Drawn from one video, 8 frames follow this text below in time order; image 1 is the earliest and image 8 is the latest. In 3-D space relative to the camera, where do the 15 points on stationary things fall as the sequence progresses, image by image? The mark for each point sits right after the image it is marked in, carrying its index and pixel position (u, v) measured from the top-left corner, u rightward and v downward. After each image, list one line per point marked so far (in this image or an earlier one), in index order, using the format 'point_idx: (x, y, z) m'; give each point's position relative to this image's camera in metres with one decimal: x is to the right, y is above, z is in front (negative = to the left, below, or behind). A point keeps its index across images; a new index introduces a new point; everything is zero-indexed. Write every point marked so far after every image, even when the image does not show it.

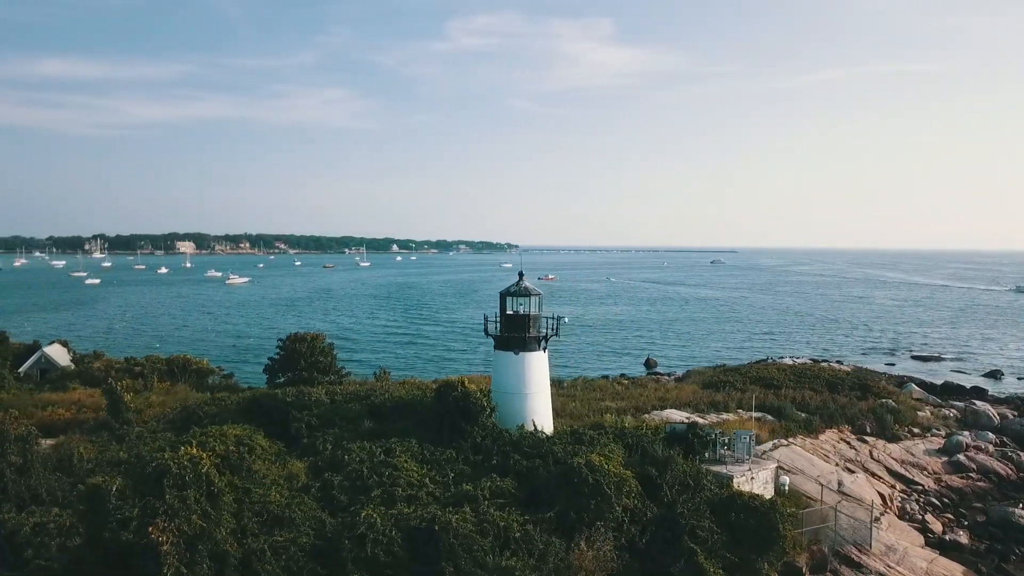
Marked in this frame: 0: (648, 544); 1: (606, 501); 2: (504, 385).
0: (+2.7, -5.1, +13.4) m
1: (+1.8, -4.2, +13.2) m
2: (-0.2, -2.8, +19.5) m
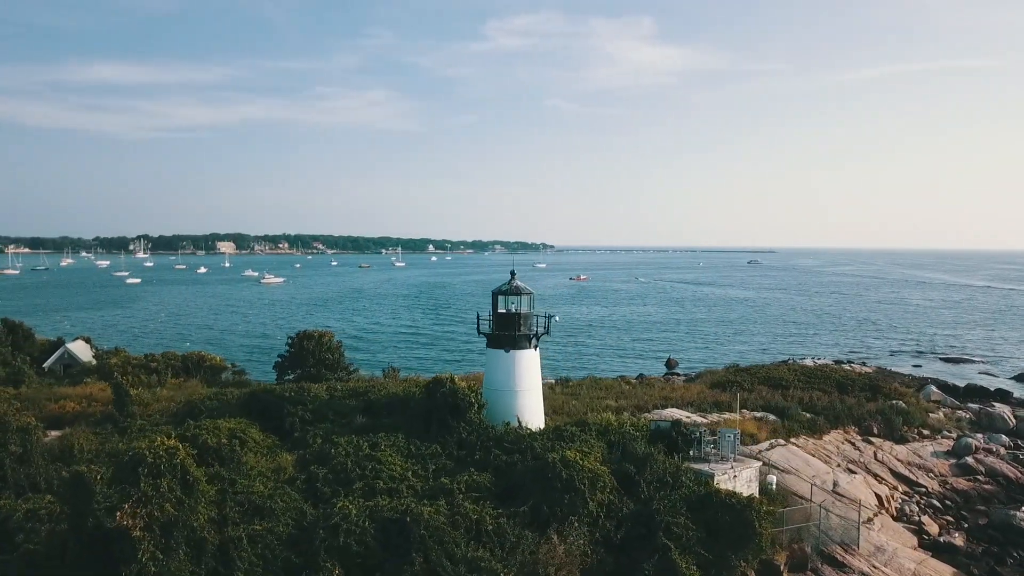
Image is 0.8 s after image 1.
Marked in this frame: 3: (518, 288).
0: (+2.2, -5.0, +13.5) m
1: (+1.3, -4.1, +13.3) m
2: (-0.5, -2.7, +19.7) m
3: (+0.2, 0.0, +19.7) m
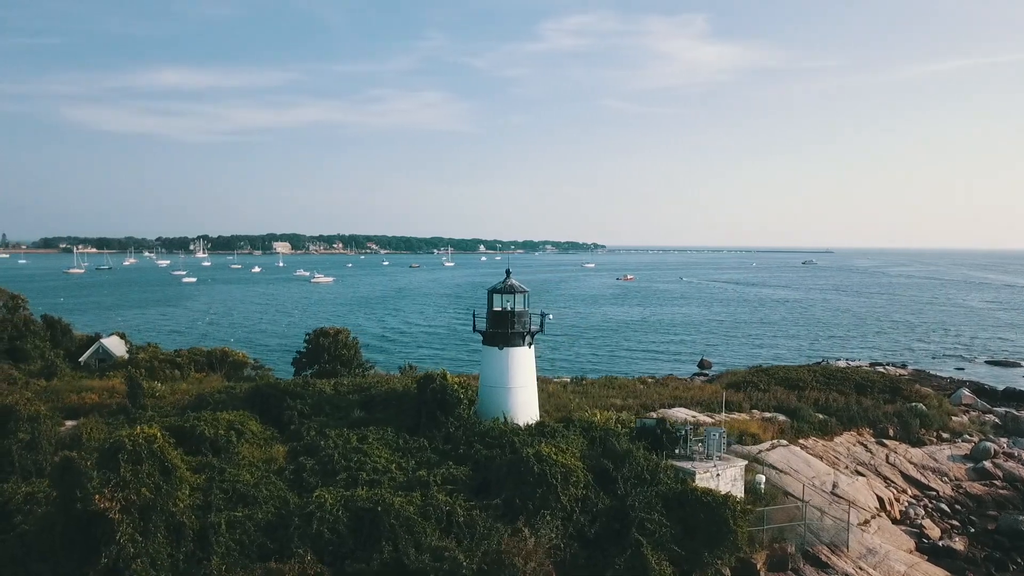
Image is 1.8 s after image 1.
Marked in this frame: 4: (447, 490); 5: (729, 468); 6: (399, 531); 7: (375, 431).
0: (+1.7, -4.9, +13.6) m
1: (+0.8, -4.0, +13.5) m
2: (-0.7, -2.7, +20.0) m
3: (0.0, 0.0, +20.0) m
4: (-1.3, -4.1, +13.7) m
5: (+5.0, -4.2, +15.7) m
6: (-2.1, -4.4, +12.2) m
7: (-3.5, -3.6, +17.2) m
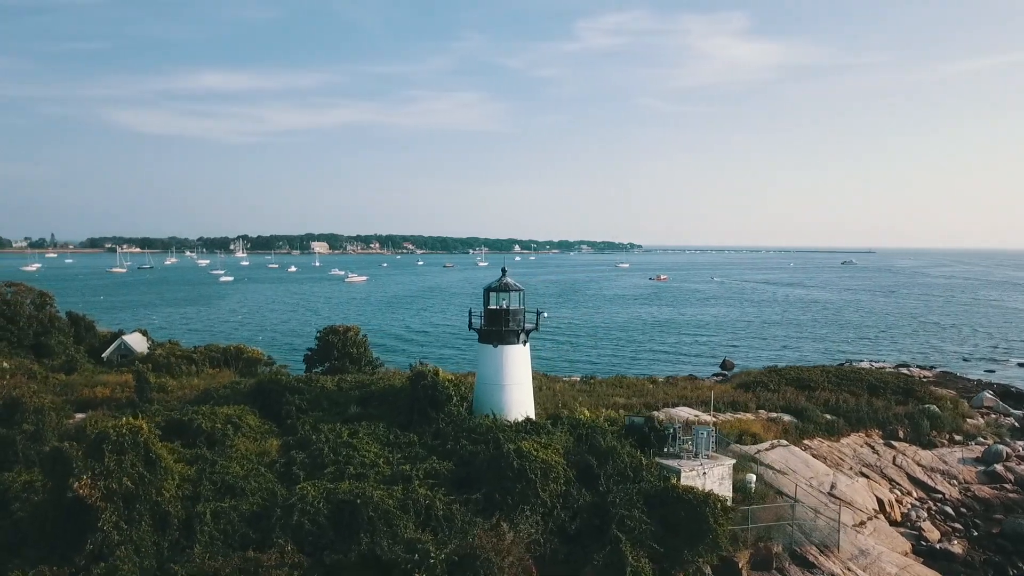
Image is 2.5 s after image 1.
0: (+1.3, -4.9, +13.7) m
1: (+0.4, -4.0, +13.6) m
2: (-0.8, -2.6, +20.2) m
3: (-0.1, +0.1, +20.1) m
4: (-1.7, -4.0, +13.8) m
5: (+4.7, -4.1, +15.6) m
6: (-2.5, -4.3, +12.5) m
7: (-3.8, -3.6, +17.4) m
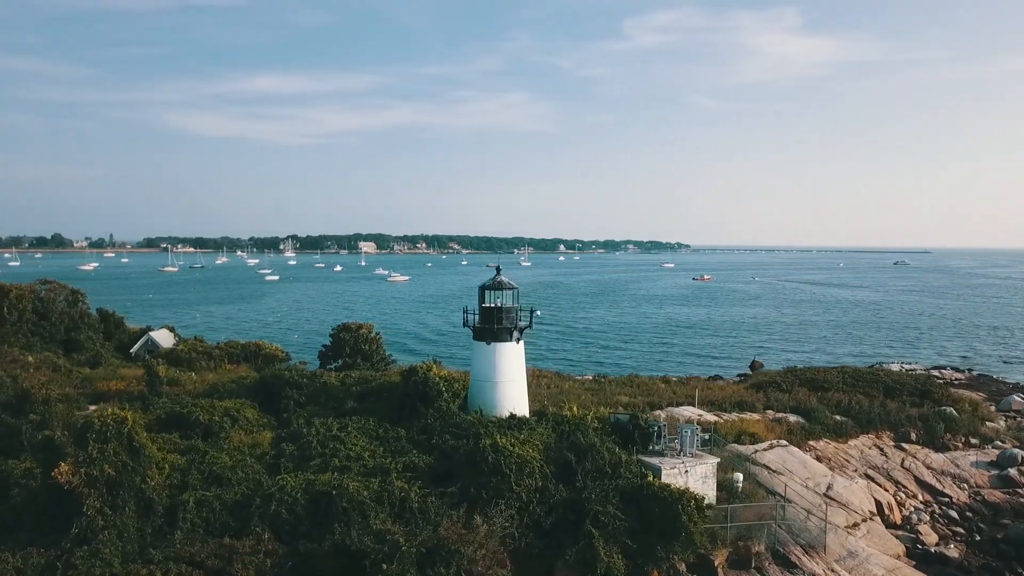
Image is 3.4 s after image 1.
0: (+0.8, -4.8, +13.8) m
1: (-0.1, -3.9, +13.8) m
2: (-1.0, -2.5, +20.4) m
3: (-0.3, +0.2, +20.3) m
4: (-2.2, -4.0, +14.1) m
5: (+4.3, -4.1, +15.6) m
6: (-3.1, -4.3, +12.8) m
7: (-4.1, -3.5, +17.8) m
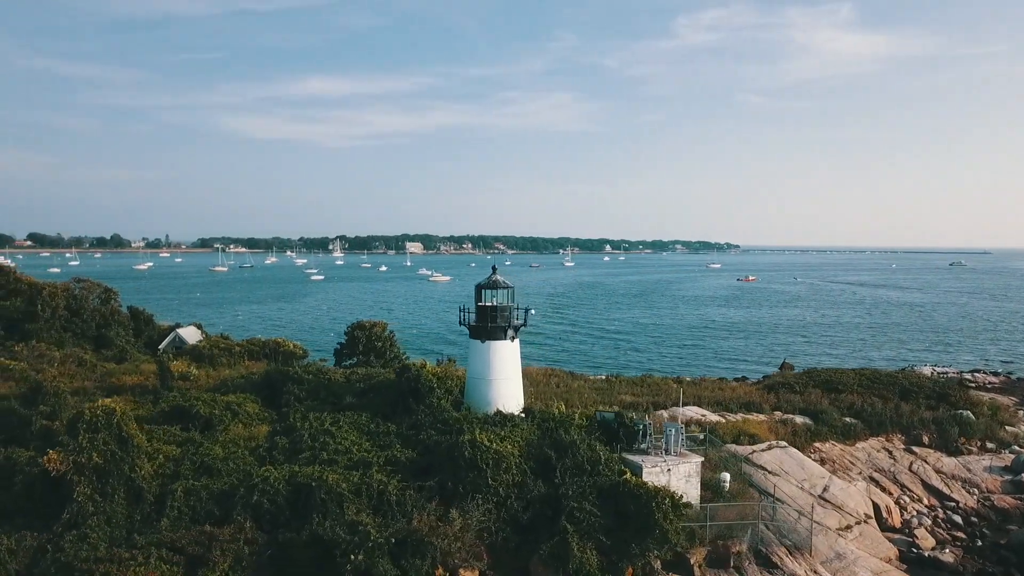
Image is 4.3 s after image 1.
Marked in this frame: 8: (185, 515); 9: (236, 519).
0: (+0.3, -4.8, +14.1) m
1: (-0.6, -3.9, +14.0) m
2: (-1.2, -2.5, +20.7) m
3: (-0.5, +0.2, +20.6) m
4: (-2.7, -3.9, +14.5) m
5: (+3.9, -4.0, +15.6) m
6: (-3.6, -4.2, +13.2) m
7: (-4.4, -3.4, +18.2) m
8: (-6.4, -4.4, +13.2) m
9: (-5.3, -4.4, +13.0) m
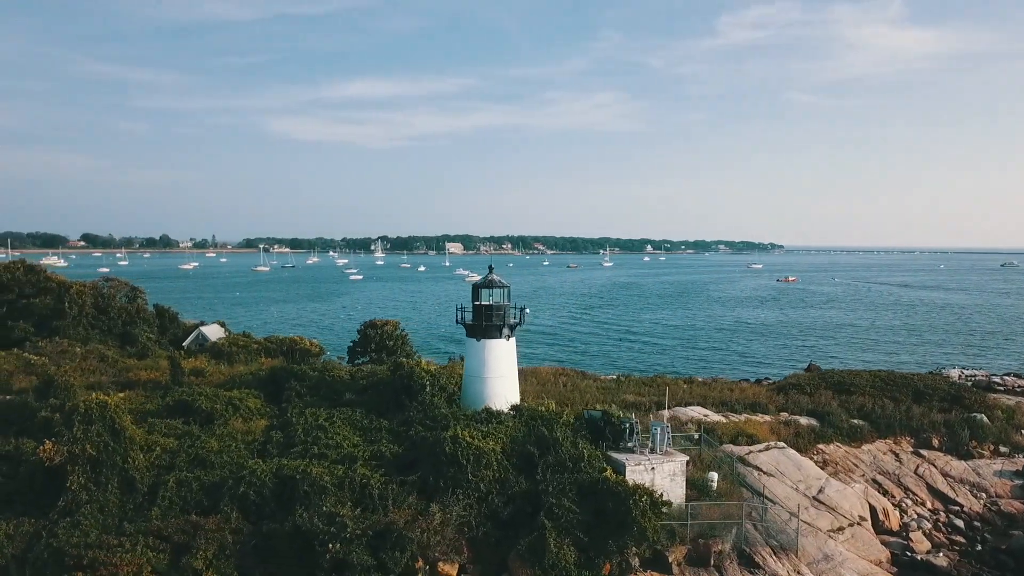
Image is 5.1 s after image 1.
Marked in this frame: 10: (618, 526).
0: (-0.1, -4.8, +14.3) m
1: (-1.0, -3.9, +14.3) m
2: (-1.3, -2.5, +21.0) m
3: (-0.6, +0.2, +20.8) m
4: (-3.1, -3.9, +14.8) m
5: (+3.6, -4.0, +15.7) m
6: (-4.0, -4.2, +13.6) m
7: (-4.6, -3.4, +18.6) m
8: (-6.8, -4.4, +13.7) m
9: (-5.8, -4.4, +13.5) m
10: (+2.2, -4.9, +14.0) m
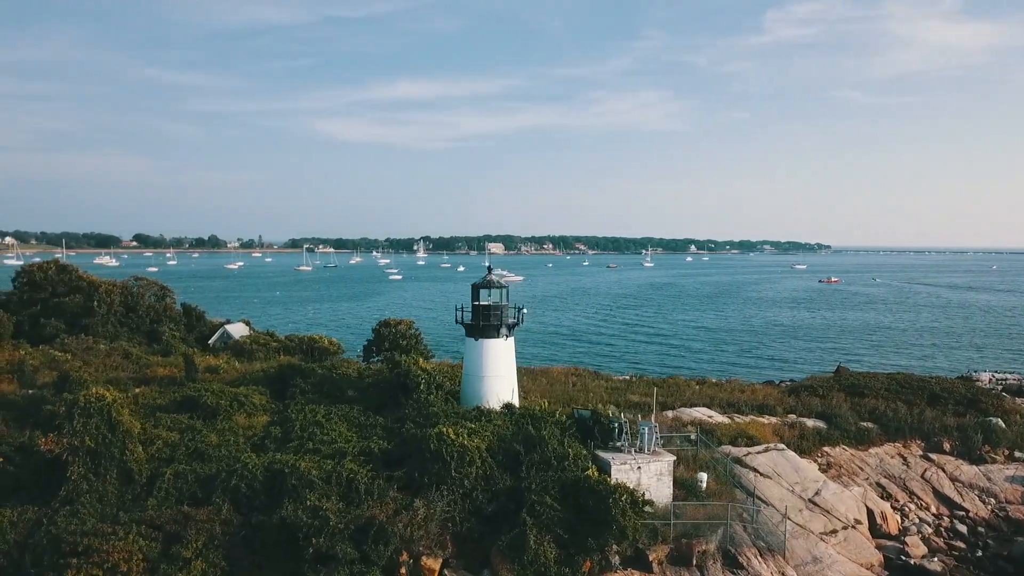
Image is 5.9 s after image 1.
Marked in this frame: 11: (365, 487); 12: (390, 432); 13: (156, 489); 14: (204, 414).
0: (-0.4, -4.8, +14.6) m
1: (-1.4, -3.9, +14.6) m
2: (-1.4, -2.5, +21.3) m
3: (-0.7, +0.2, +21.1) m
4: (-3.4, -3.9, +15.2) m
5: (+3.3, -4.1, +15.9) m
6: (-4.4, -4.2, +14.0) m
7: (-4.8, -3.4, +19.1) m
8: (-7.2, -4.4, +14.2) m
9: (-6.2, -4.4, +14.0) m
10: (+1.8, -4.9, +14.2) m
11: (-3.1, -4.2, +14.3) m
12: (-3.1, -3.7, +17.2) m
13: (-7.5, -4.3, +14.3) m
14: (-8.8, -3.6, +19.3) m
